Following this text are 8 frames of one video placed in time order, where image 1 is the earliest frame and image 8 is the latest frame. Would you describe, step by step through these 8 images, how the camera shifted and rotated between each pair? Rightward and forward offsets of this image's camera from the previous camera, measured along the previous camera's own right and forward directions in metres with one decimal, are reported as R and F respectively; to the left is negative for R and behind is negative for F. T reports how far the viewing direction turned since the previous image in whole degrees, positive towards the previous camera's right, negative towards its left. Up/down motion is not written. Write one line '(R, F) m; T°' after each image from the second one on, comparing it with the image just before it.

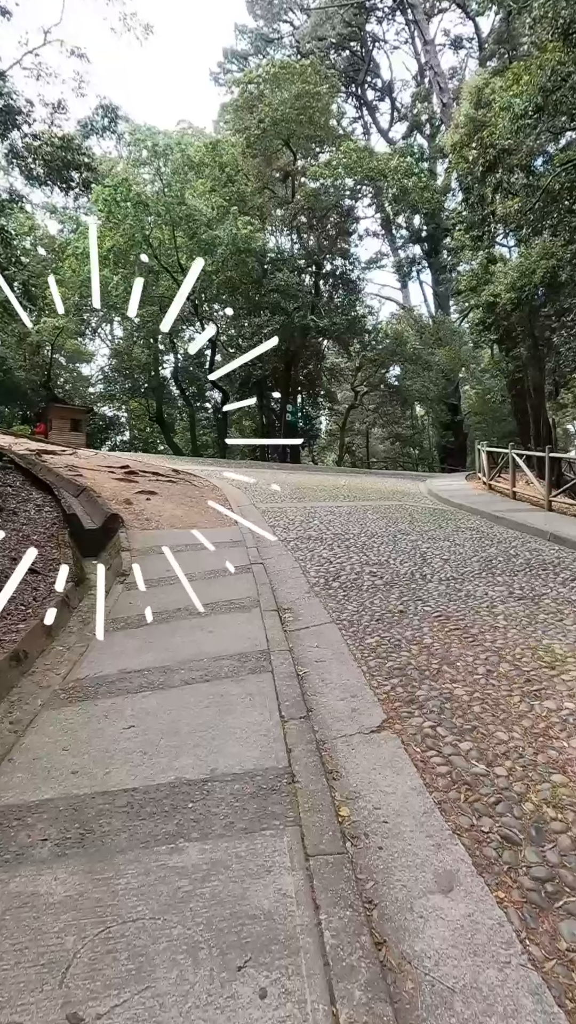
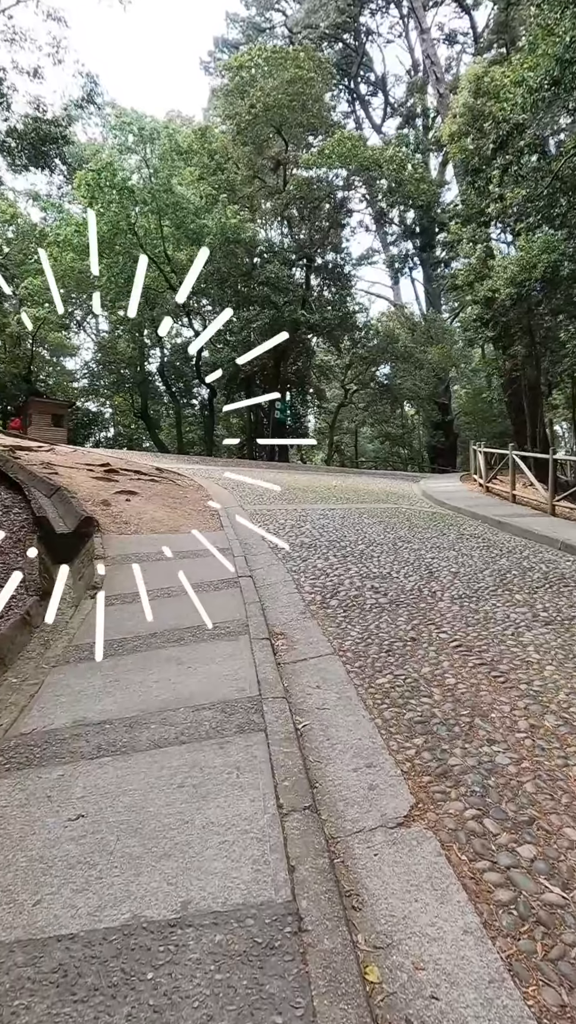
(0.0, +0.6) m; +1°
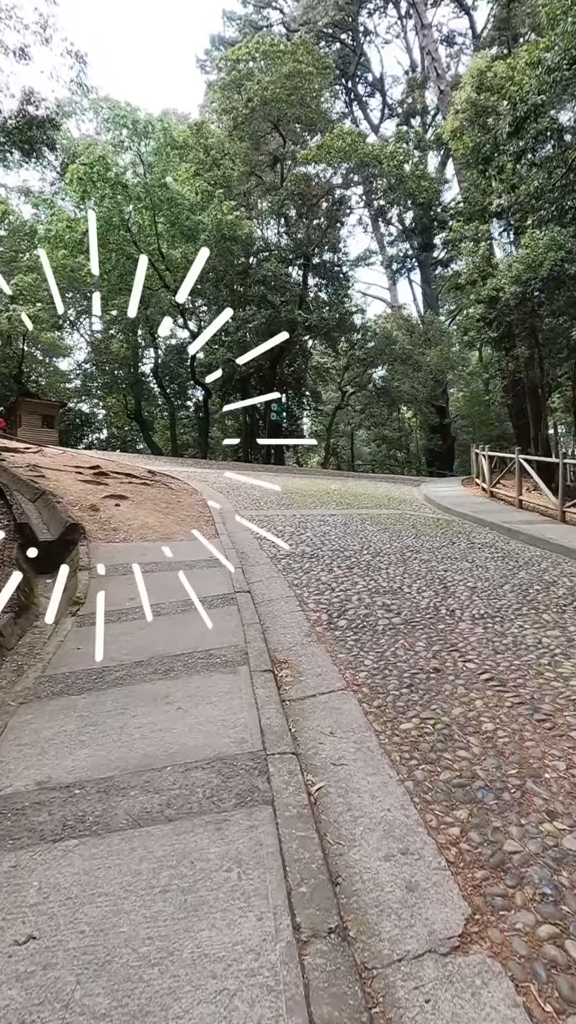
(-0.1, +0.4) m; +1°
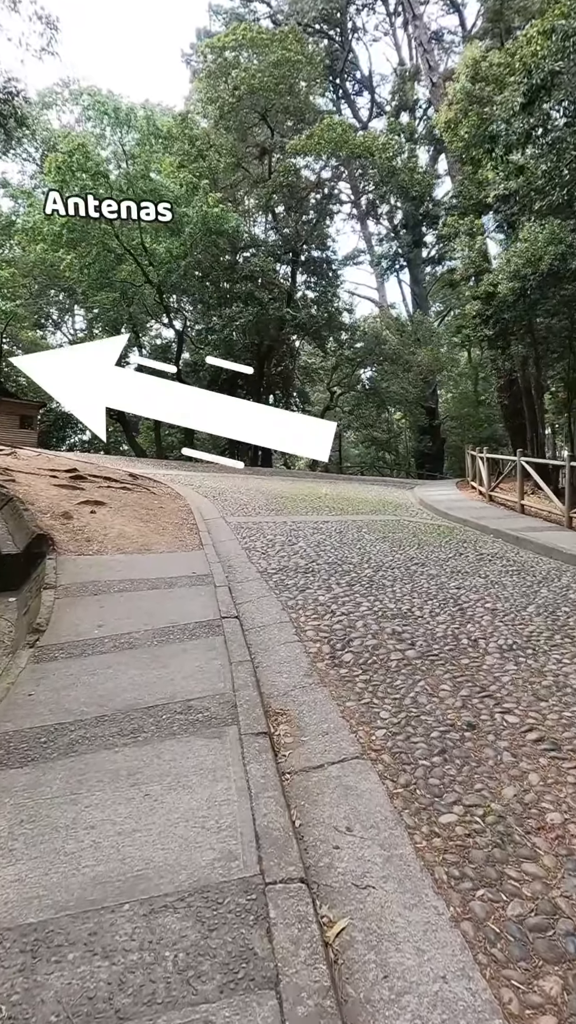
(-0.1, +0.6) m; +1°
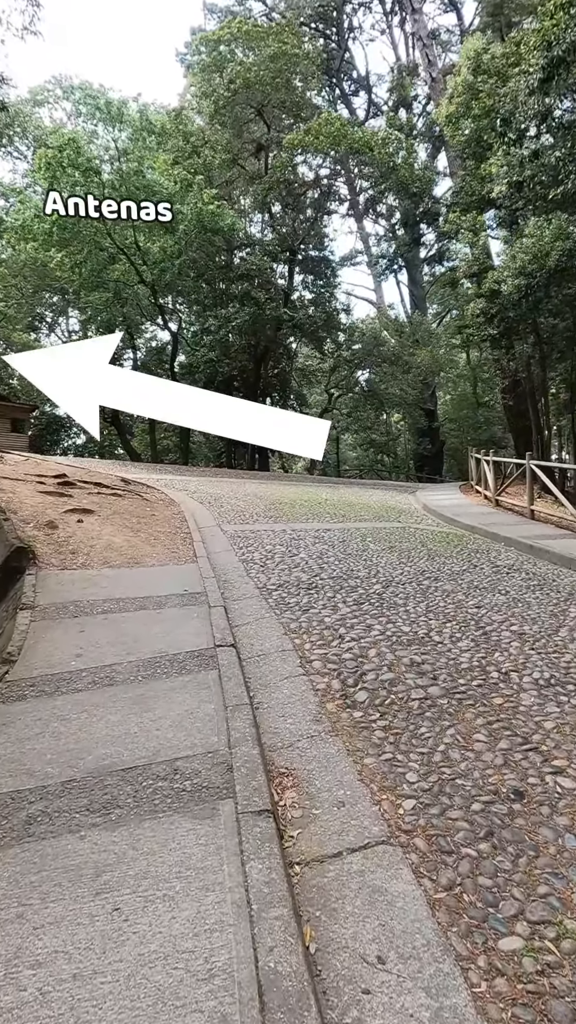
(0.0, +0.4) m; 0°
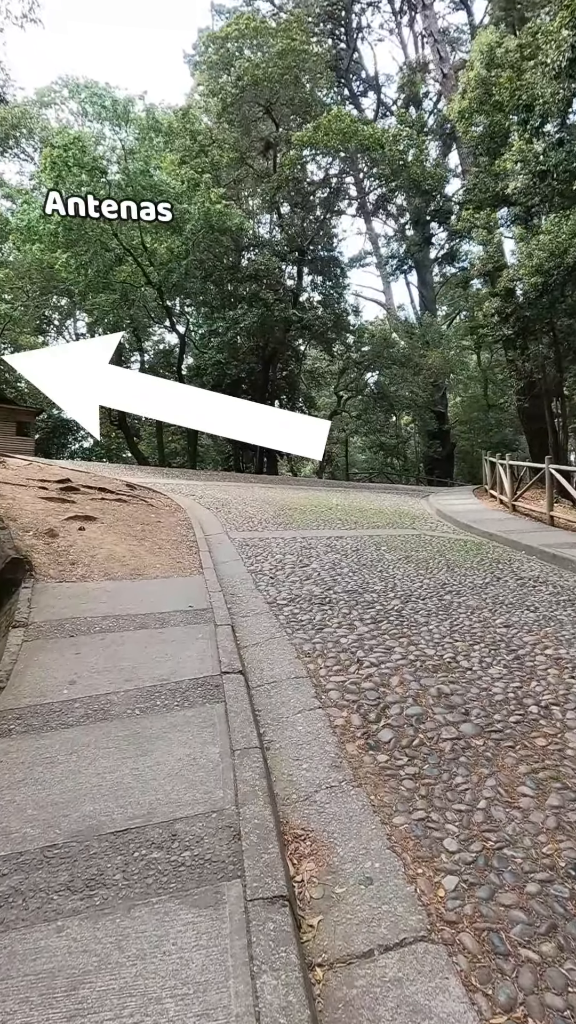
(0.0, +0.3) m; -1°
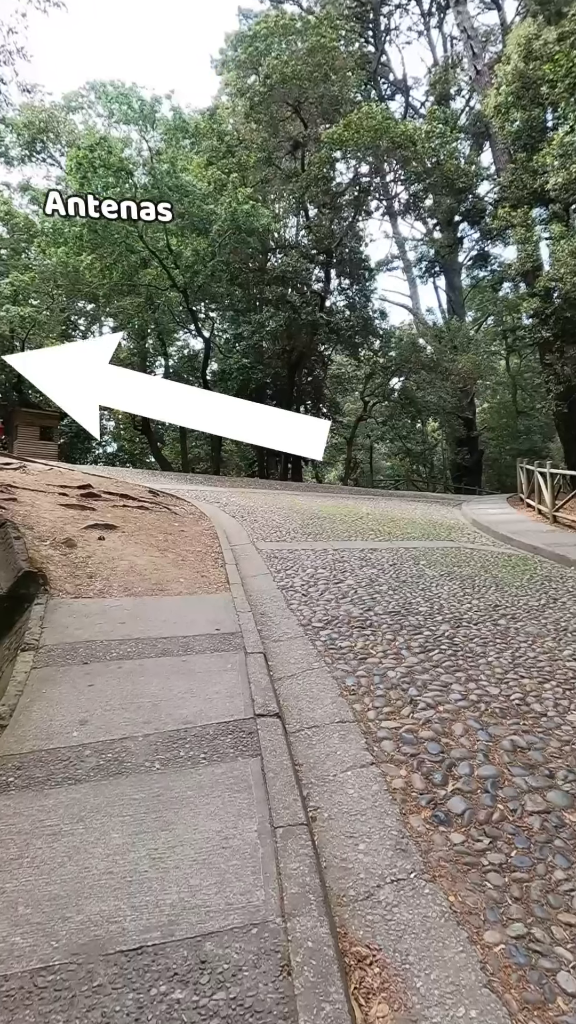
(-0.1, +0.4) m; -2°
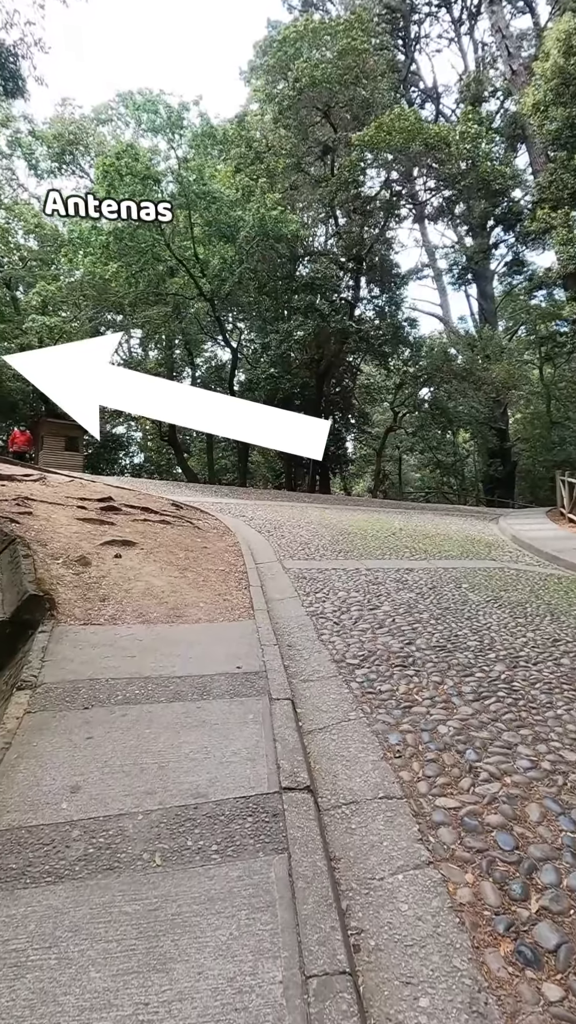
(0.0, +0.4) m; -3°
